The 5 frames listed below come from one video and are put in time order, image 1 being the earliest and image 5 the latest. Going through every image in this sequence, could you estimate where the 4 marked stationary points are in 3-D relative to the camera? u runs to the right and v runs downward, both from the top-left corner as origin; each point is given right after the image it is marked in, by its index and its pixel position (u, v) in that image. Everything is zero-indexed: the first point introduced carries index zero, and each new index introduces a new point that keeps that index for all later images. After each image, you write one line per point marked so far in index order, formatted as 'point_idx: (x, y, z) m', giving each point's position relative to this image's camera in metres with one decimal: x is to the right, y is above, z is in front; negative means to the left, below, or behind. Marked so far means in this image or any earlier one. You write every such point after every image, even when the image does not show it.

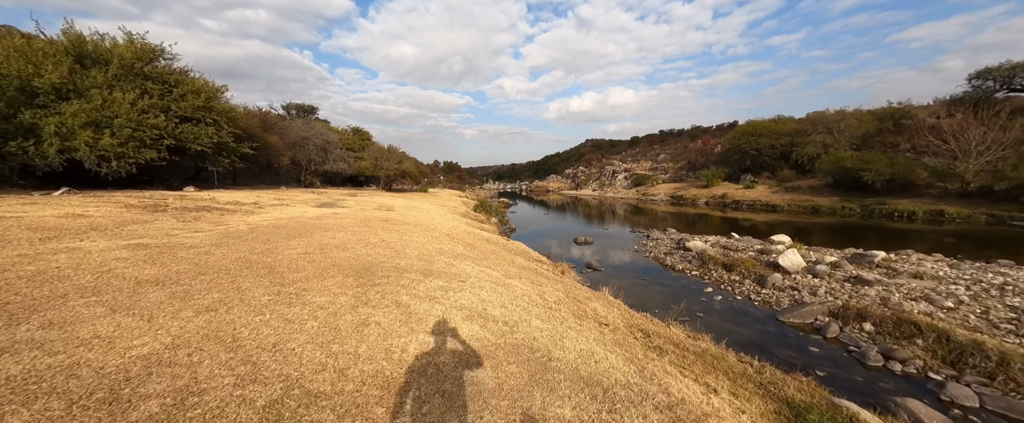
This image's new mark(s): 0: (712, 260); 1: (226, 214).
0: (+9.9, -2.4, +16.4) m
1: (-10.4, -0.1, +12.0) m
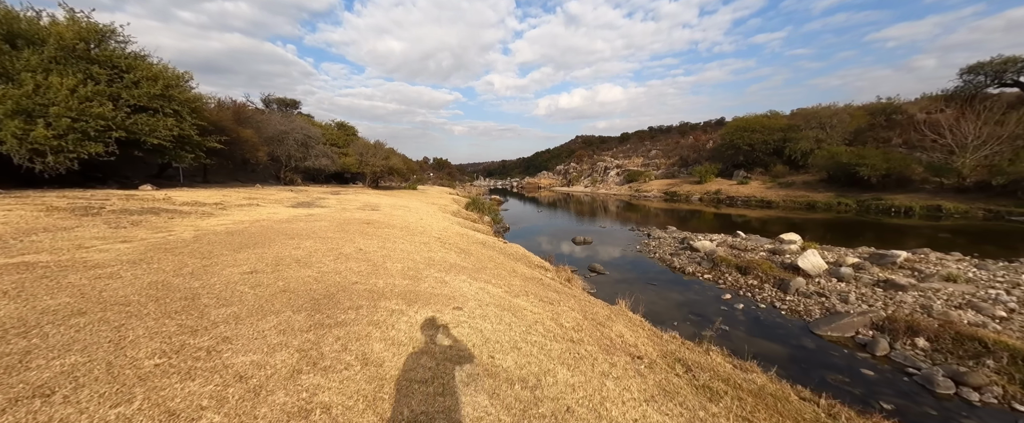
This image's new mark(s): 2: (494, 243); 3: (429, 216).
0: (+9.8, -2.3, +15.3) m
1: (-10.4, -0.2, +10.2) m
2: (-0.8, -1.3, +13.6) m
3: (-4.8, -0.3, +19.2) m
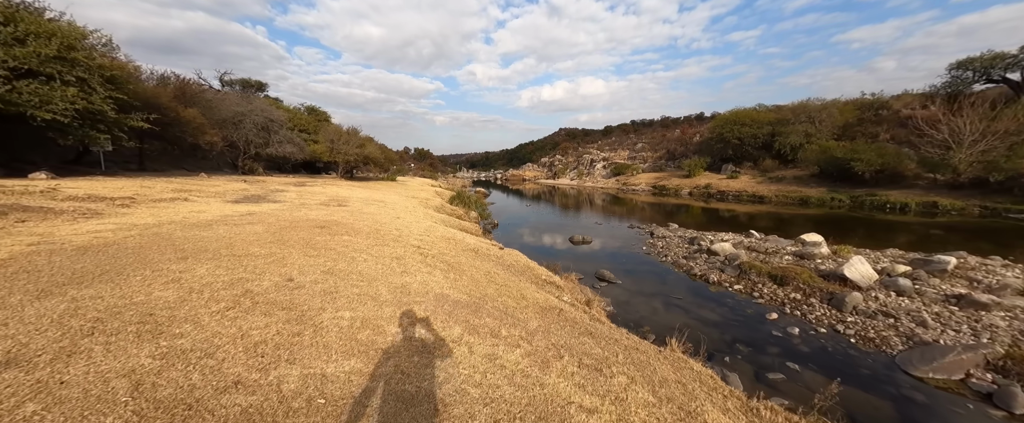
0: (+9.6, -2.3, +13.2) m
1: (-10.3, -0.2, +7.0) m
2: (-0.8, -1.3, +10.9) m
3: (-5.2, -0.1, +16.2) m
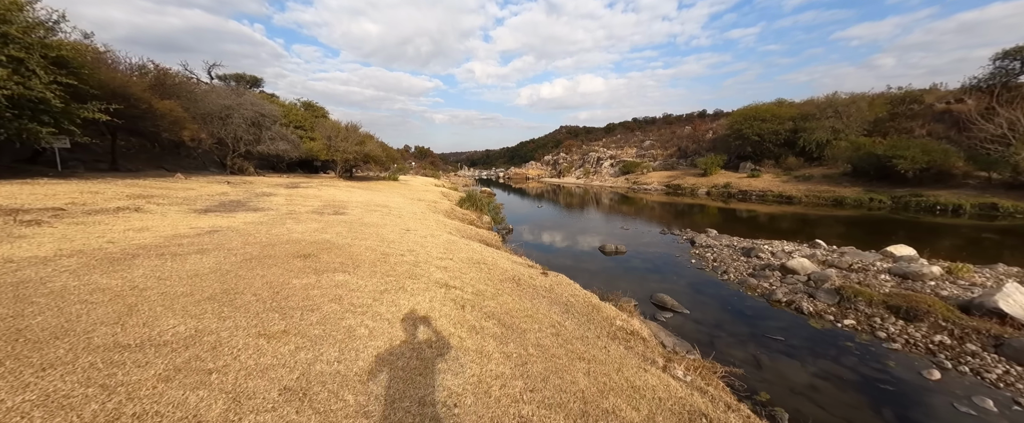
0: (+10.9, -2.6, +10.4) m
1: (-9.0, -0.6, +4.2) m
2: (+0.5, -1.7, +8.1) m
3: (-3.9, -0.5, +13.5) m
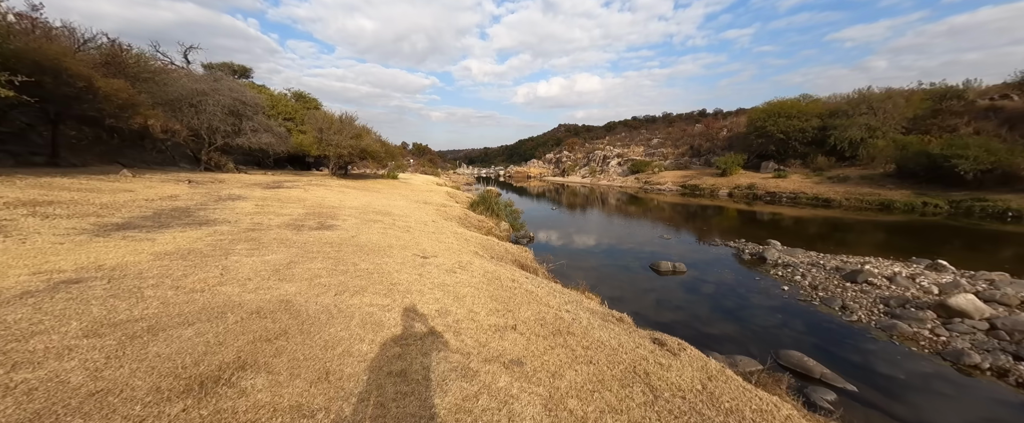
0: (+12.4, -3.1, +6.9) m
1: (-7.3, -1.1, +0.4) m
2: (+2.0, -2.1, +4.4) m
3: (-2.4, -0.9, +9.7) m
